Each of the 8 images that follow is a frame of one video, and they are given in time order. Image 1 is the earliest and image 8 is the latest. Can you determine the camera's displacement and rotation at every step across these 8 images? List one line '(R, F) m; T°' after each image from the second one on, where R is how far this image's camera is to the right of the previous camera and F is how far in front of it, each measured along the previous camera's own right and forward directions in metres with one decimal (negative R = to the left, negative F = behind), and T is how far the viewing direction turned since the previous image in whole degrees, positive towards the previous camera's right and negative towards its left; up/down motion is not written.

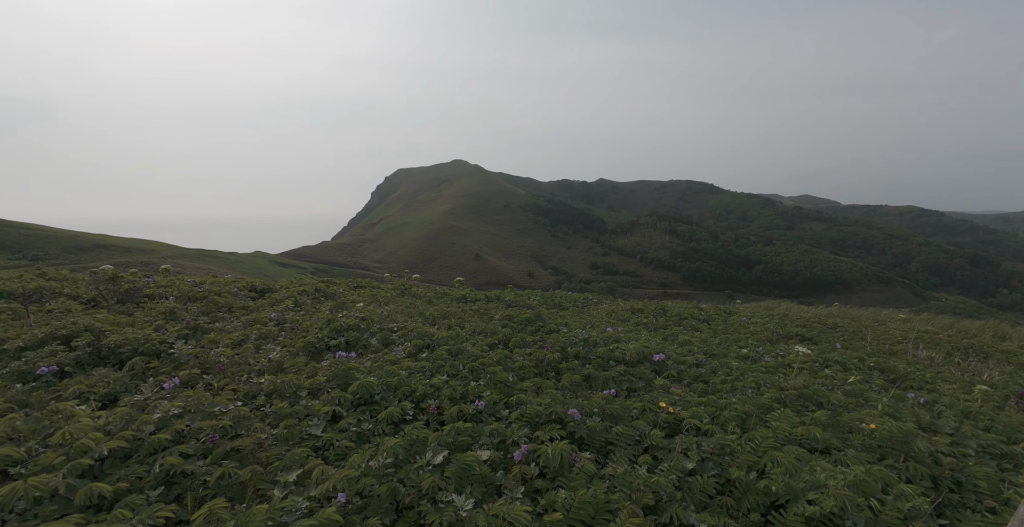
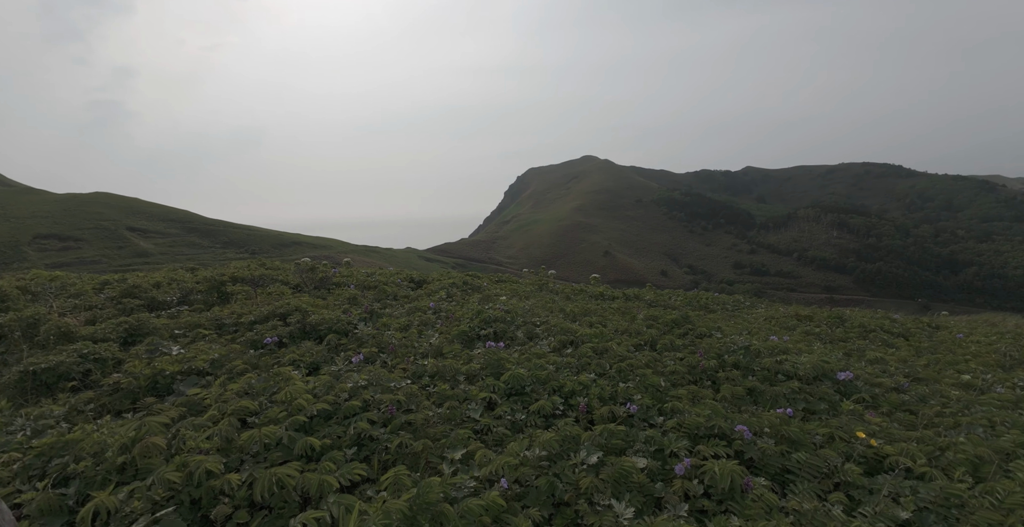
(-0.2, +0.1) m; -17°
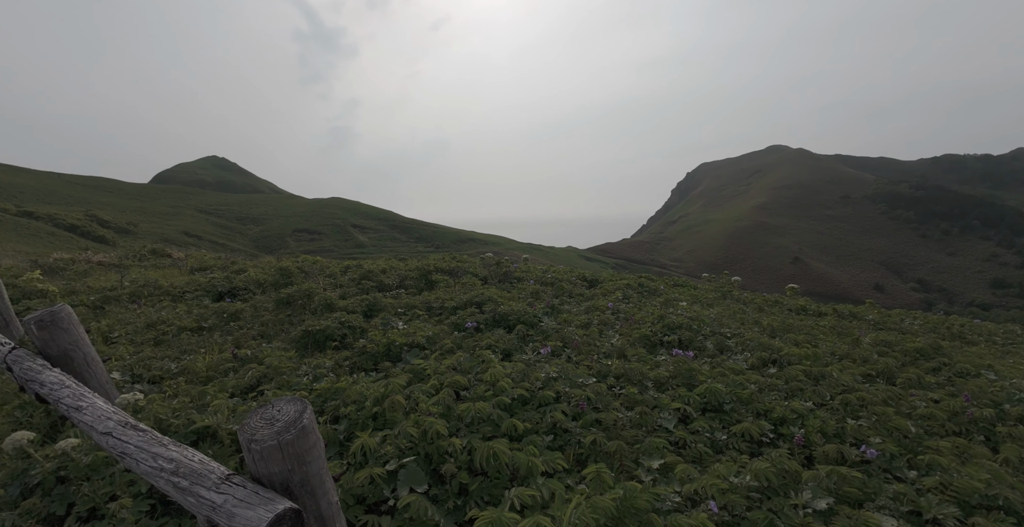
(-0.3, 0.0) m; -21°
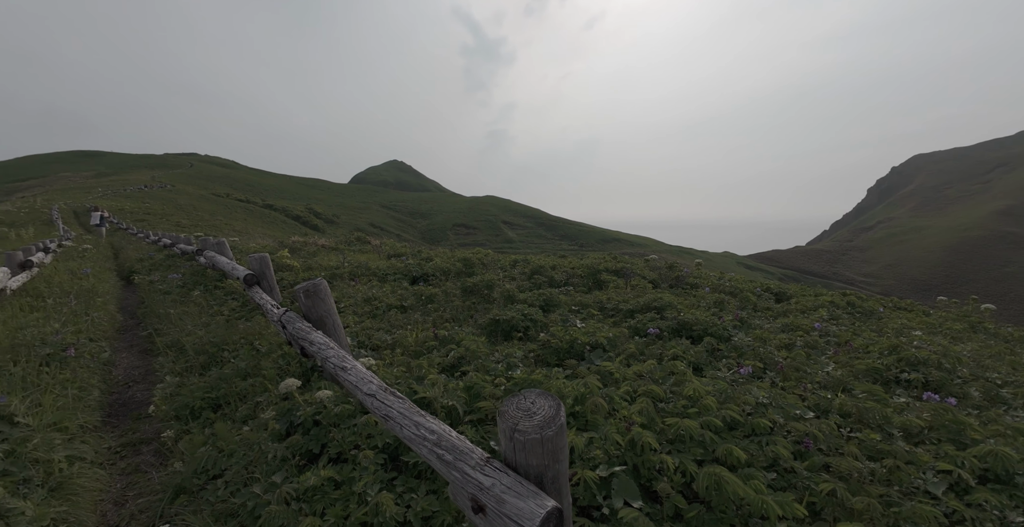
(-0.4, +0.1) m; -19°
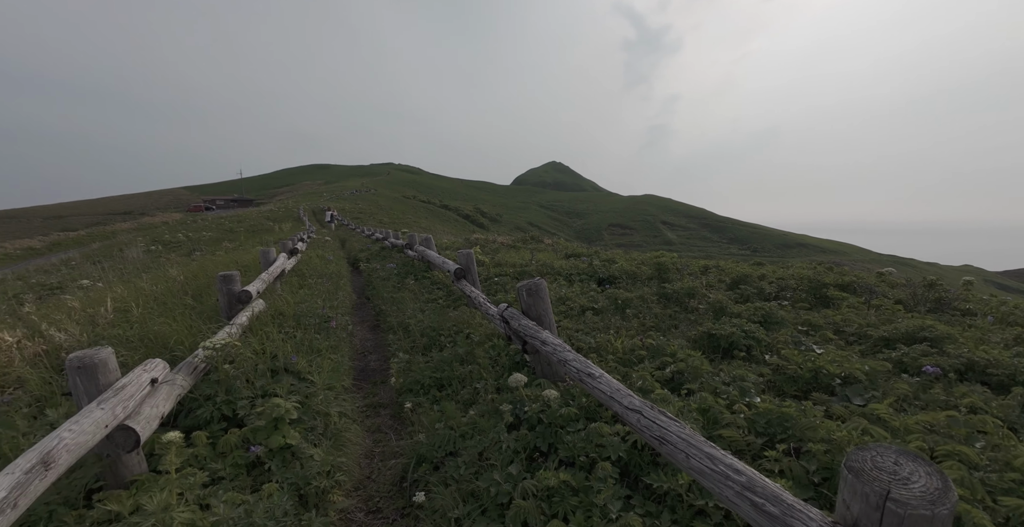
(-0.5, +0.1) m; -21°
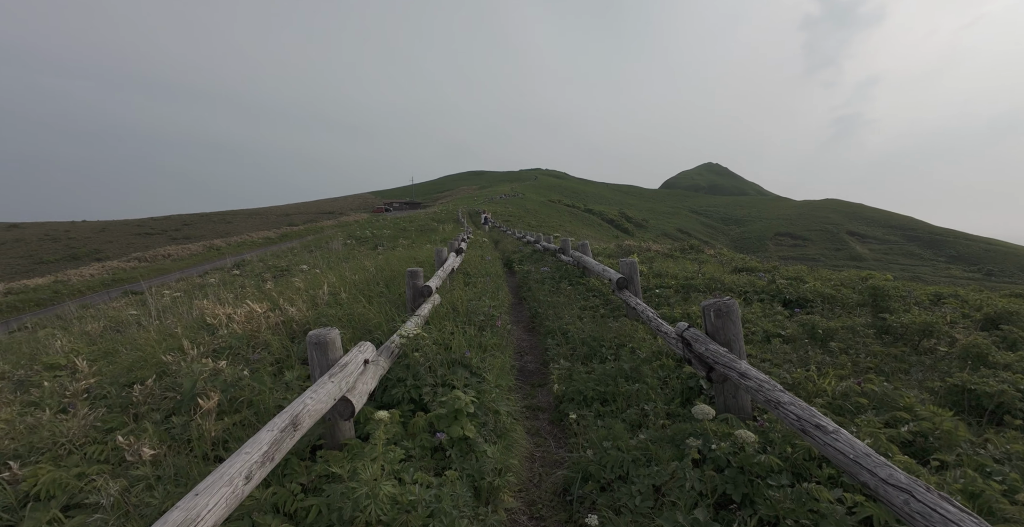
(-0.3, +0.1) m; -19°
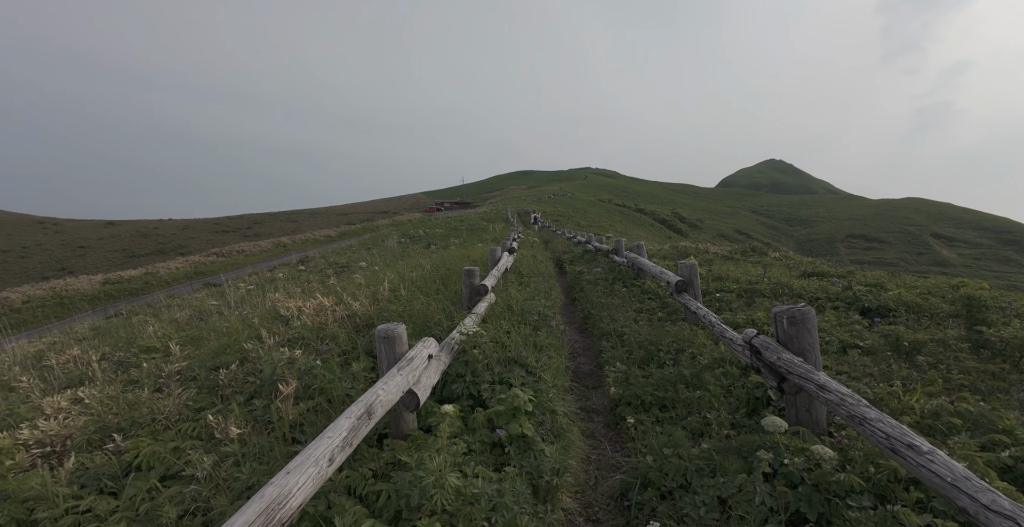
(-0.1, 0.0) m; -6°
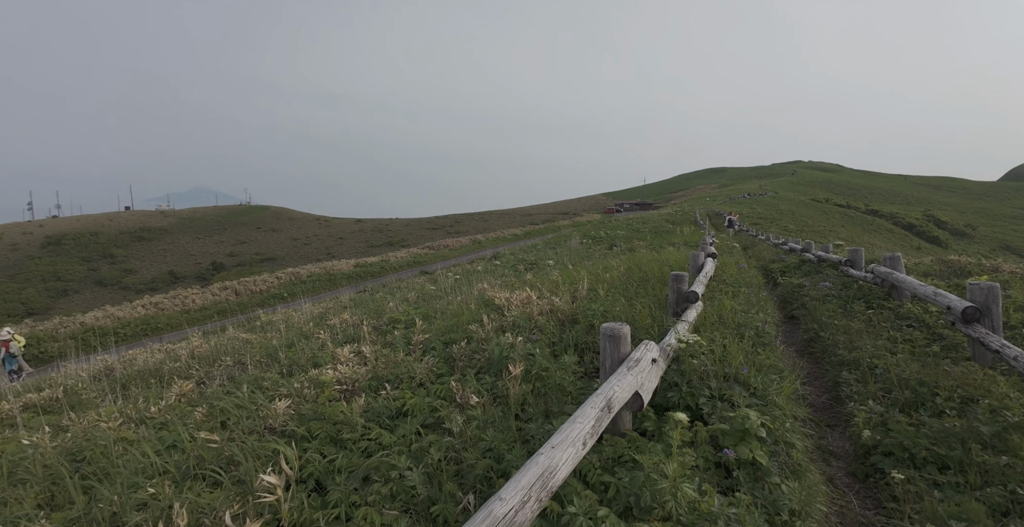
(-0.3, -0.1) m; -24°
